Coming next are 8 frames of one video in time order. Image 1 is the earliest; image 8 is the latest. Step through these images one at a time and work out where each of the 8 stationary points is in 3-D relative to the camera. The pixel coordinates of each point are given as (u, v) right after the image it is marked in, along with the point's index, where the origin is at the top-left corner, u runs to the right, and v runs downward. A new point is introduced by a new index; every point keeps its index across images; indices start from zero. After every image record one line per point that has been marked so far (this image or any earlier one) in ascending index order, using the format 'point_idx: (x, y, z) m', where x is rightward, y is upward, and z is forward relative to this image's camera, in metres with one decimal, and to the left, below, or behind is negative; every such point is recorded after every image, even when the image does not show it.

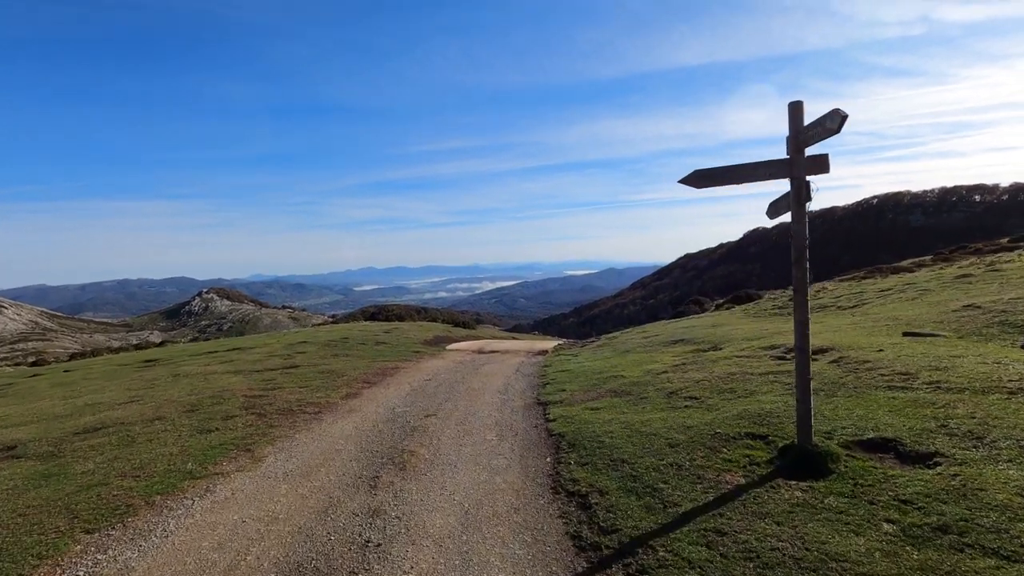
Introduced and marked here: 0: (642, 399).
0: (+4.4, -3.8, +17.8) m
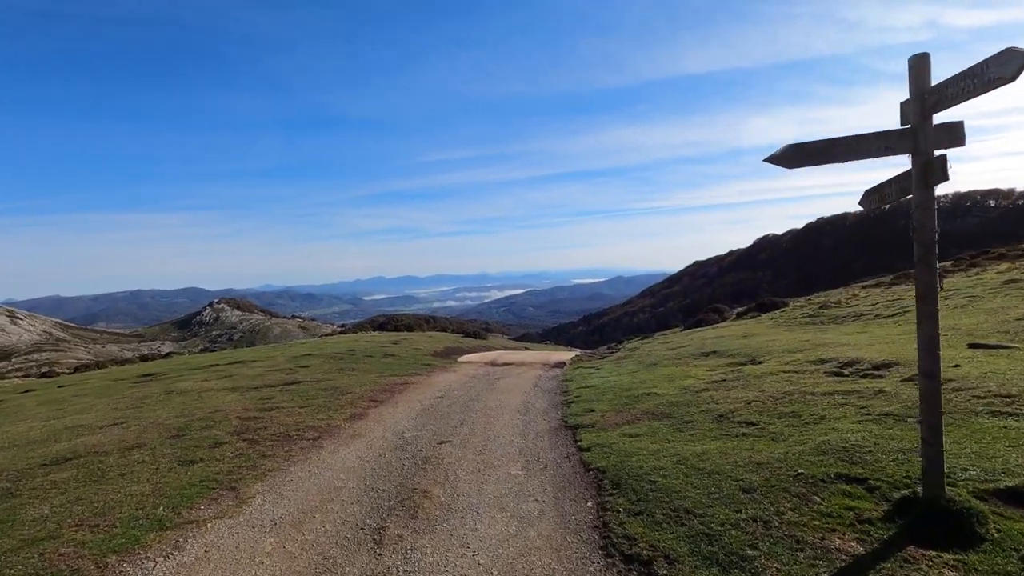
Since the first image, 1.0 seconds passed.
0: (+5.2, -4.0, +15.5) m
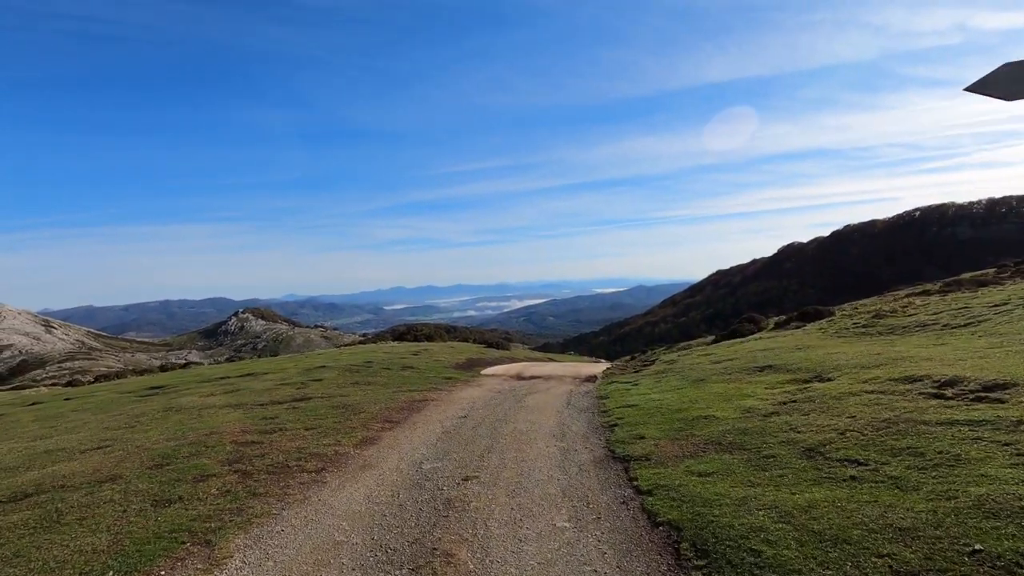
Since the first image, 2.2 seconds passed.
0: (+6.2, -4.1, +12.5) m
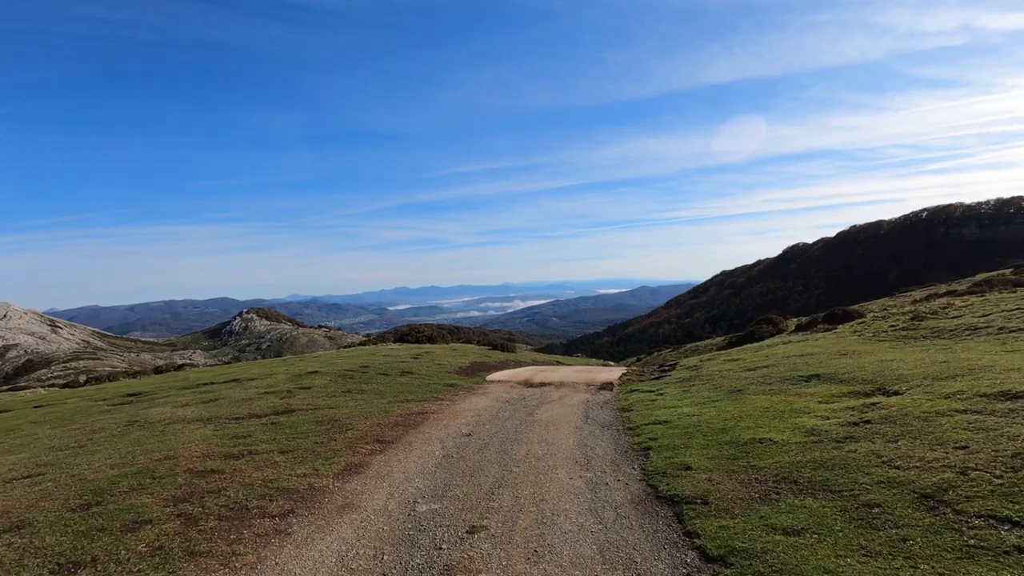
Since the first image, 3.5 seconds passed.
0: (+6.5, -4.0, +9.4) m
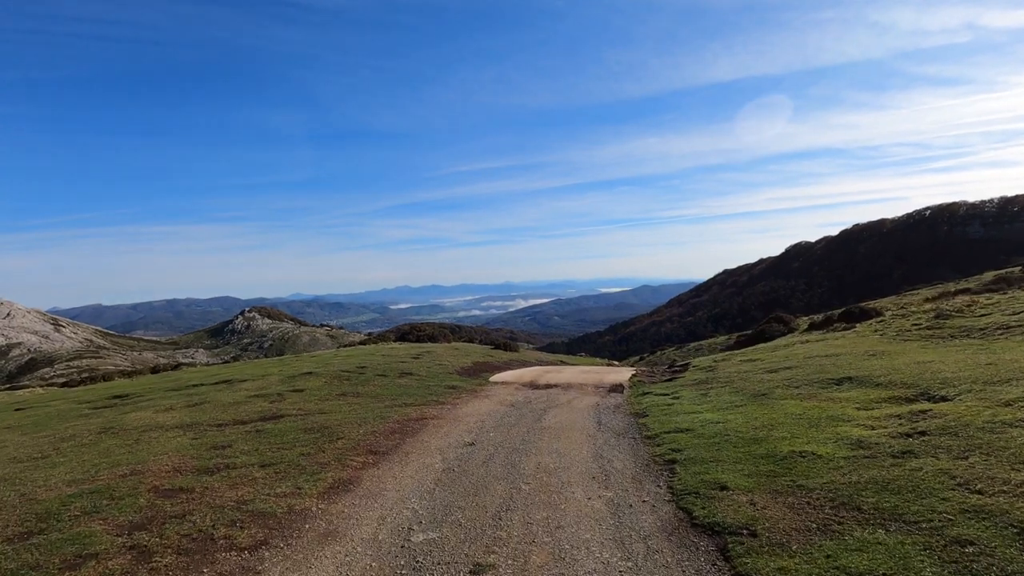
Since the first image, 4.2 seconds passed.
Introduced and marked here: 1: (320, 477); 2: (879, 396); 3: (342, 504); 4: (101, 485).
0: (+6.7, -3.9, +7.6) m
1: (-4.9, -4.8, +13.4) m
2: (+12.7, -3.7, +18.2) m
3: (-3.9, -4.9, +11.9) m
4: (-10.0, -4.8, +12.7) m
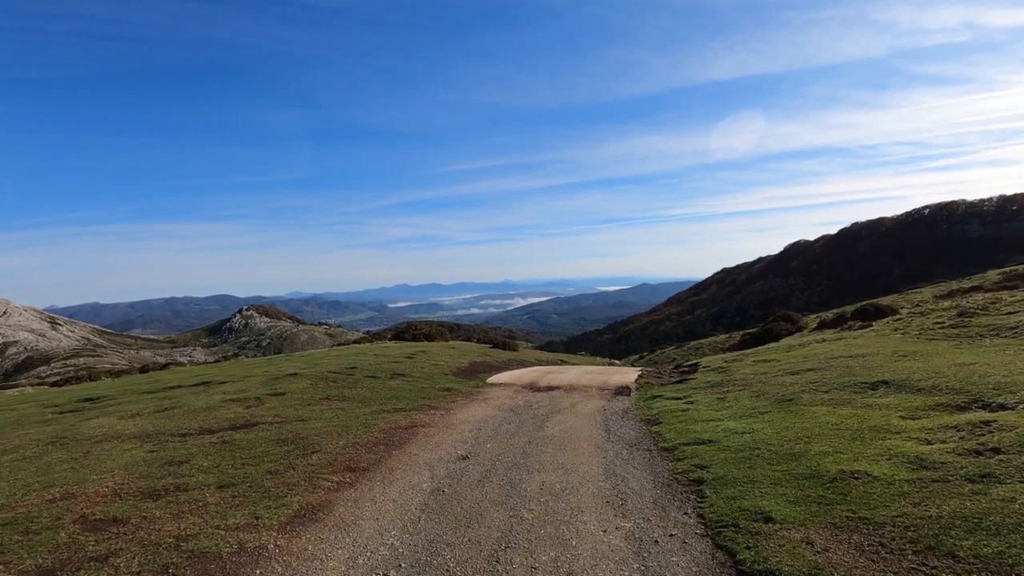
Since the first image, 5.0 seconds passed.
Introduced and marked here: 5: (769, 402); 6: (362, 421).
0: (+6.8, -3.7, +5.6) m
1: (-4.9, -4.6, +11.3) m
2: (+12.7, -3.5, +16.2) m
3: (-3.9, -4.7, +9.8) m
4: (-10.0, -4.6, +10.7) m
5: (+9.6, -4.3, +19.7) m
6: (-5.4, -4.8, +19.0) m
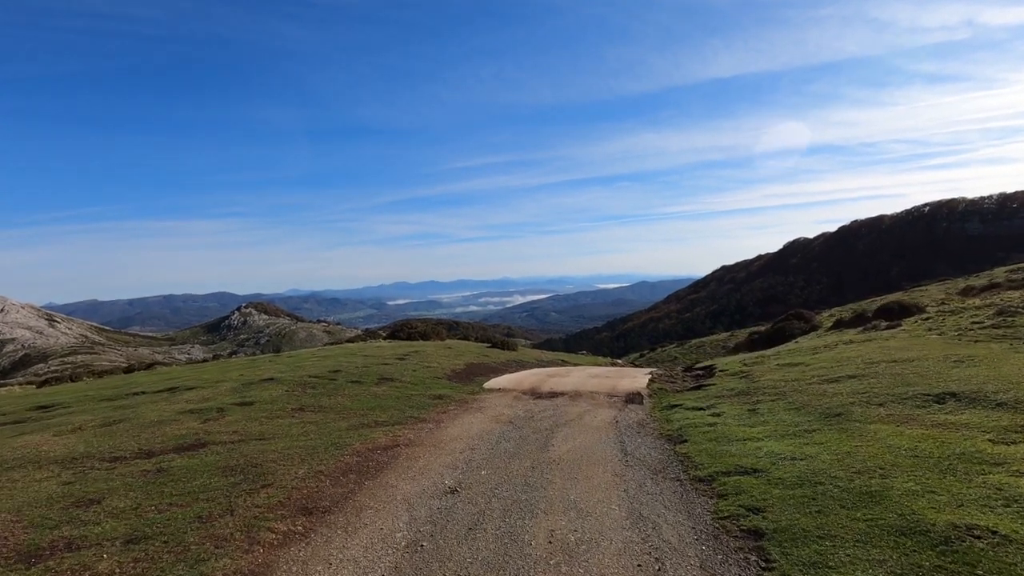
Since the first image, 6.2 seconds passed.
0: (+6.8, -3.6, +2.7) m
1: (-4.9, -4.5, +8.4) m
2: (+12.7, -3.4, +13.3) m
3: (-3.9, -4.5, +6.9) m
4: (-10.0, -4.4, +7.7) m
5: (+9.6, -4.1, +16.8) m
6: (-5.5, -4.6, +16.1) m
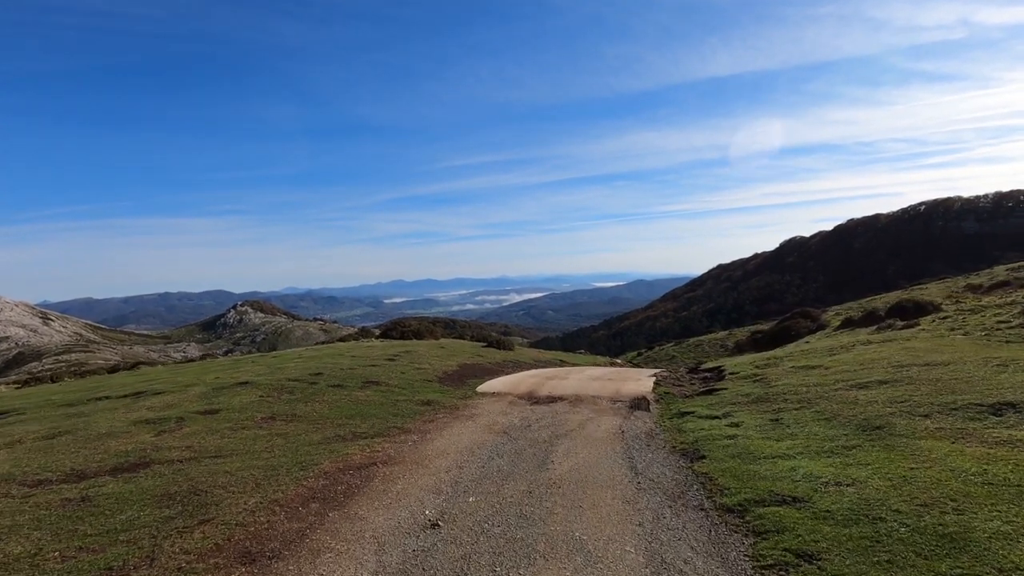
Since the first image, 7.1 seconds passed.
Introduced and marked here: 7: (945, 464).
0: (+6.7, -3.5, +0.6) m
1: (-5.0, -4.3, +6.3) m
2: (+12.6, -3.2, +11.3) m
3: (-4.0, -4.4, +4.8) m
4: (-10.1, -4.3, +5.6) m
5: (+9.5, -4.0, +14.7) m
6: (-5.6, -4.5, +14.0) m
7: (+9.4, -3.8, +11.4) m
